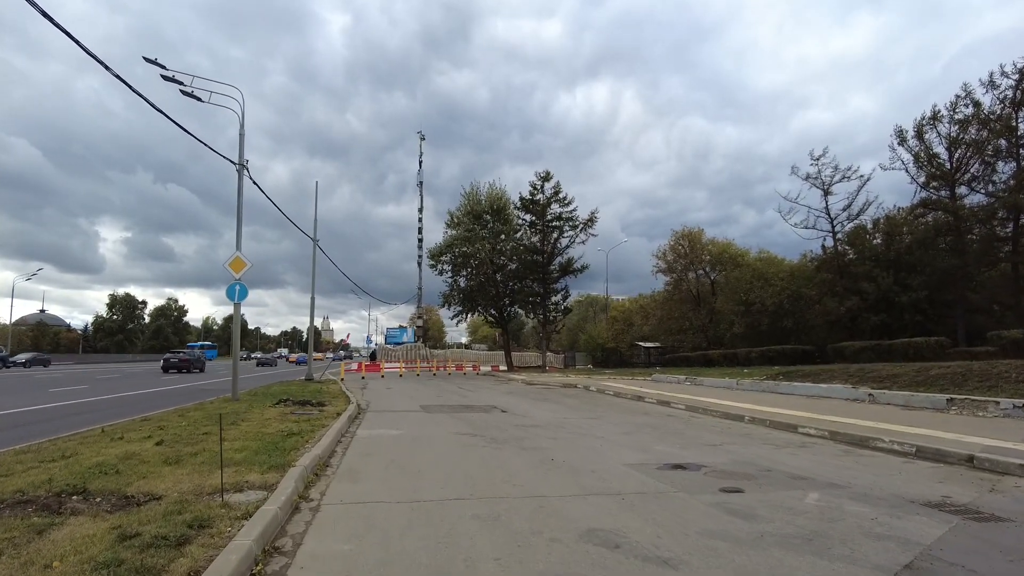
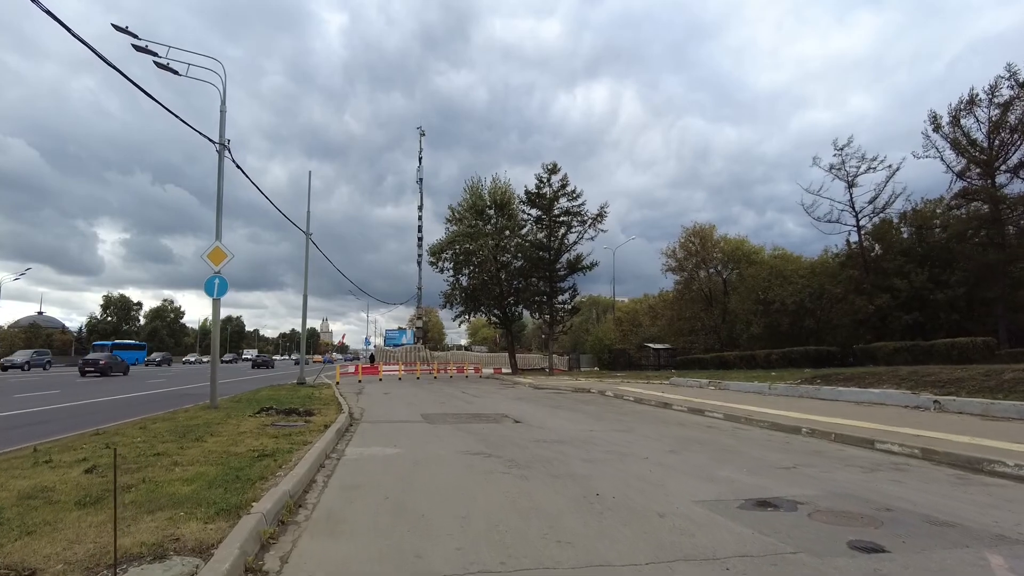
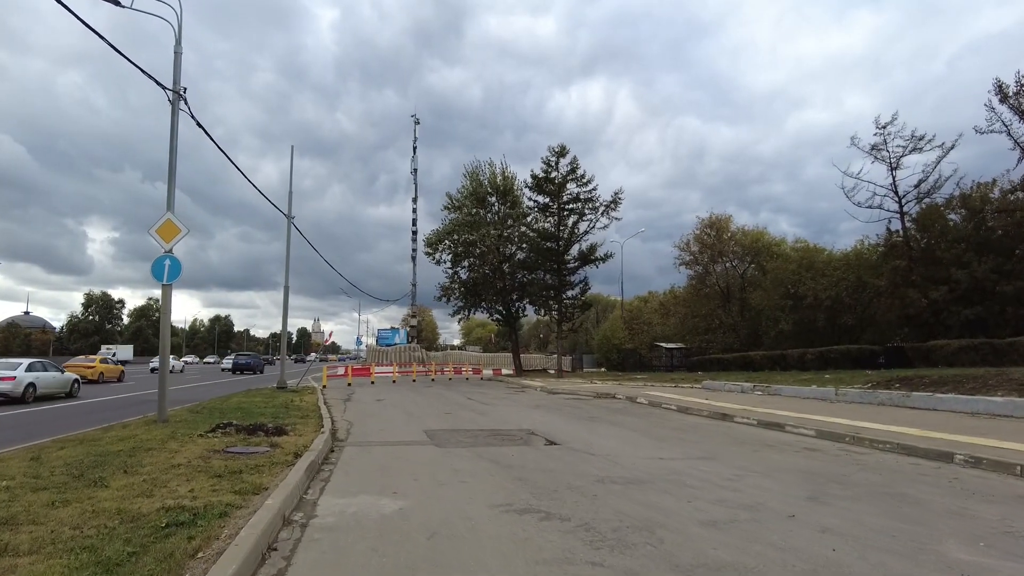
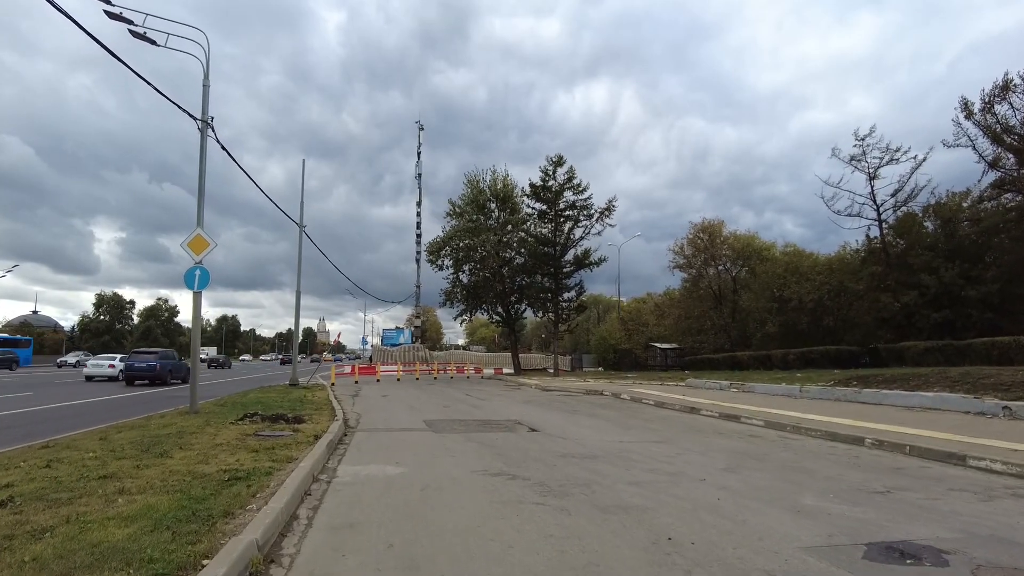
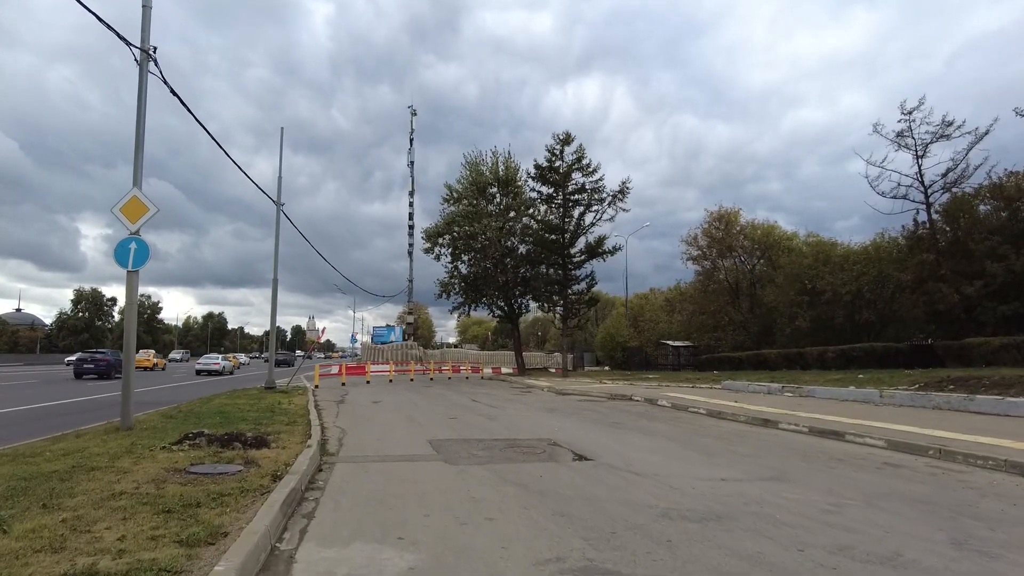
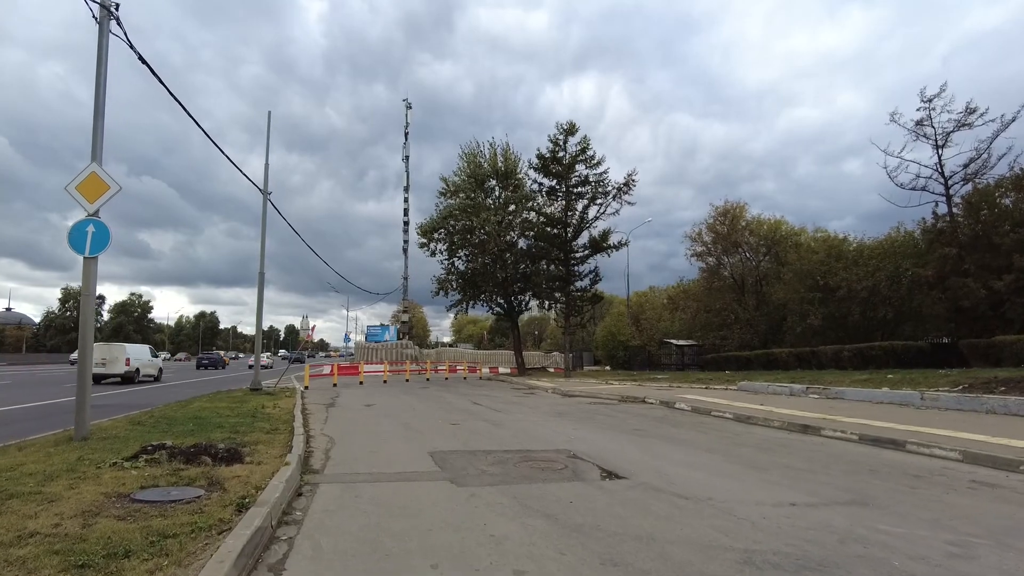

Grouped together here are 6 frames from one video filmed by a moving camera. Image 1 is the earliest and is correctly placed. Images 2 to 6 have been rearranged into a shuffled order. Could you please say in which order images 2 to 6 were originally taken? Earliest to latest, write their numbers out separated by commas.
2, 4, 3, 5, 6
